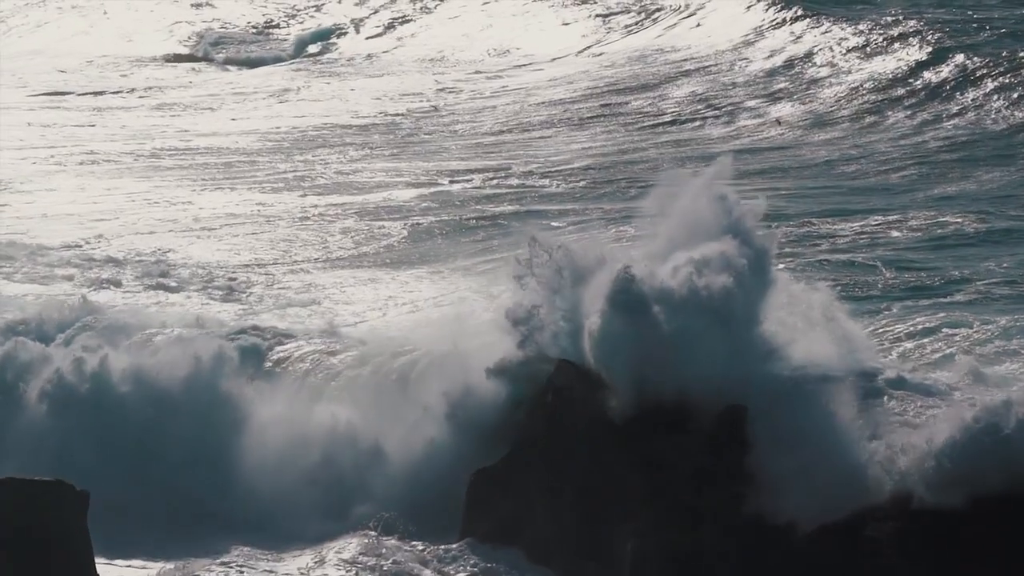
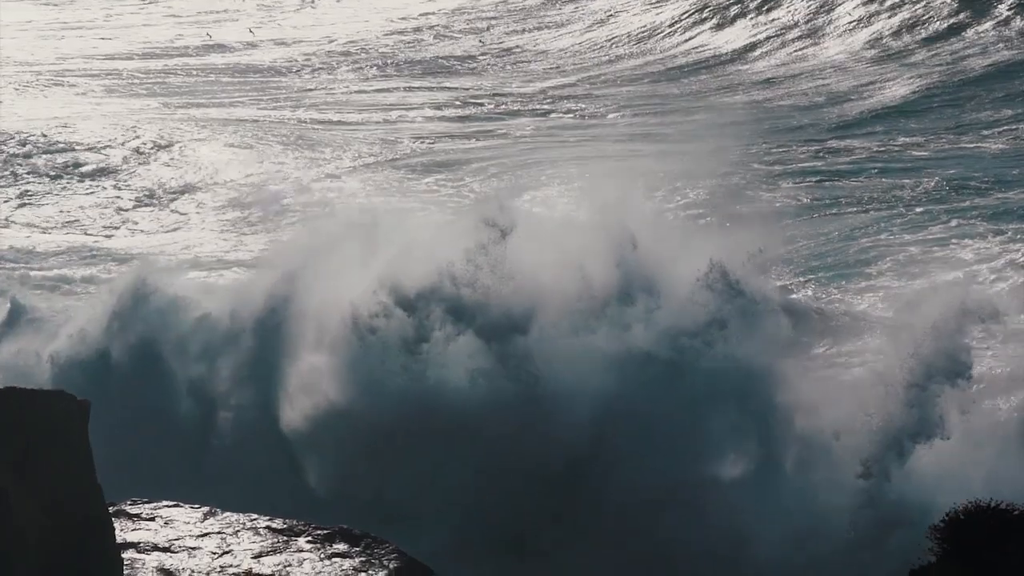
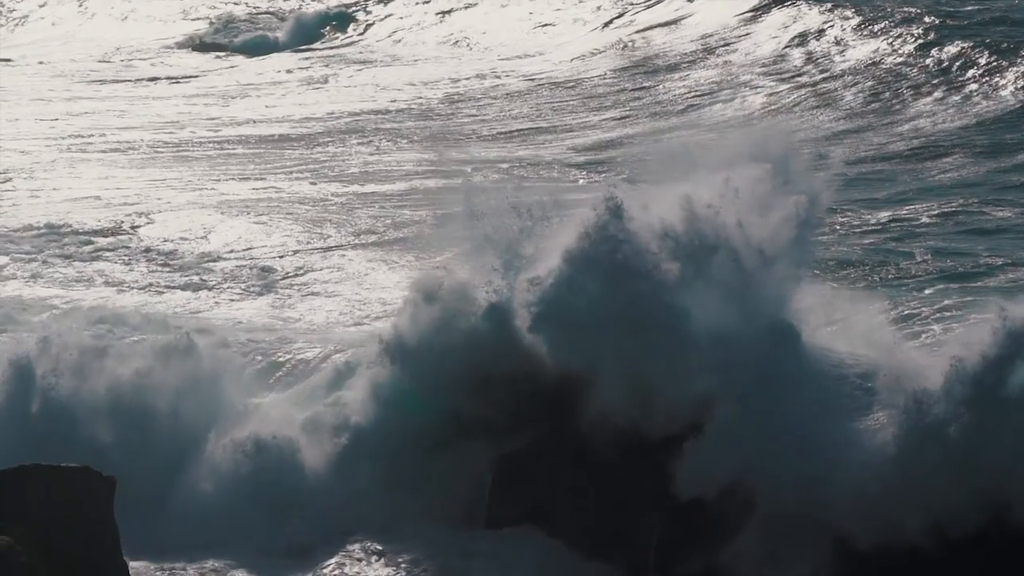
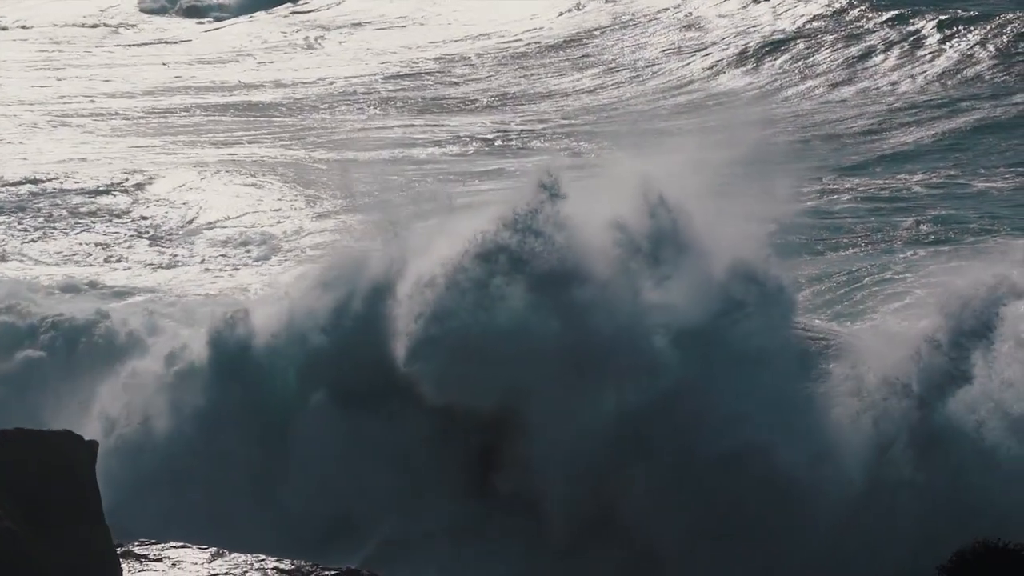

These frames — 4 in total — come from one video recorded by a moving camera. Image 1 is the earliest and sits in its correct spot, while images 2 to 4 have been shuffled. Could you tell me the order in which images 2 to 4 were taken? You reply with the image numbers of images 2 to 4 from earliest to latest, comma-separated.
3, 4, 2
